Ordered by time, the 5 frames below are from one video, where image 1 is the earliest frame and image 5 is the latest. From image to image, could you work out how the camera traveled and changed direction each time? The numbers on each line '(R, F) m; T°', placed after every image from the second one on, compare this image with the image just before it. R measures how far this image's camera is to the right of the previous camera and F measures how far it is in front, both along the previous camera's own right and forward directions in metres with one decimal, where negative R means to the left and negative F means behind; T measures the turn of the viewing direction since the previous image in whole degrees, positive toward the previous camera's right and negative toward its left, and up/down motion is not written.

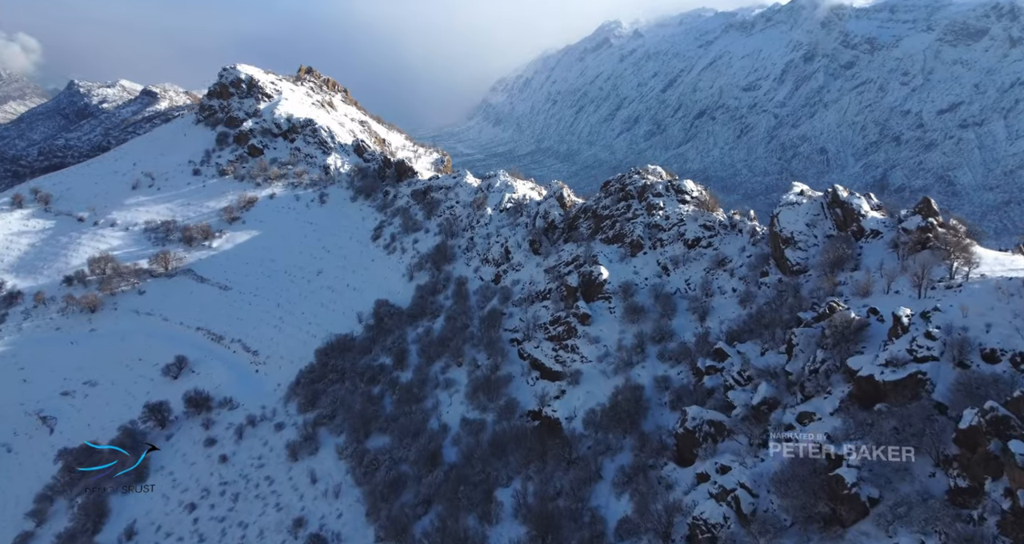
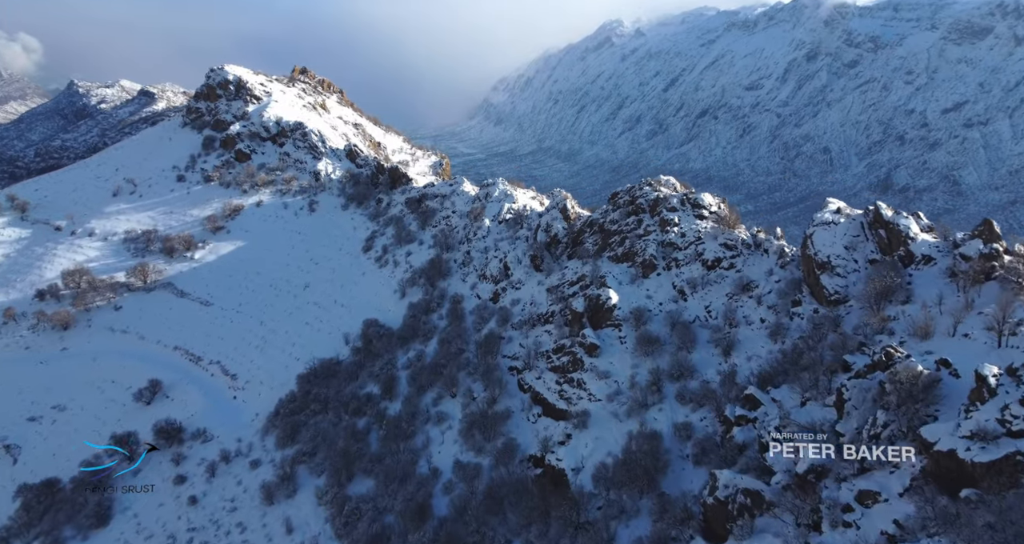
(+0.1, +4.0) m; 0°
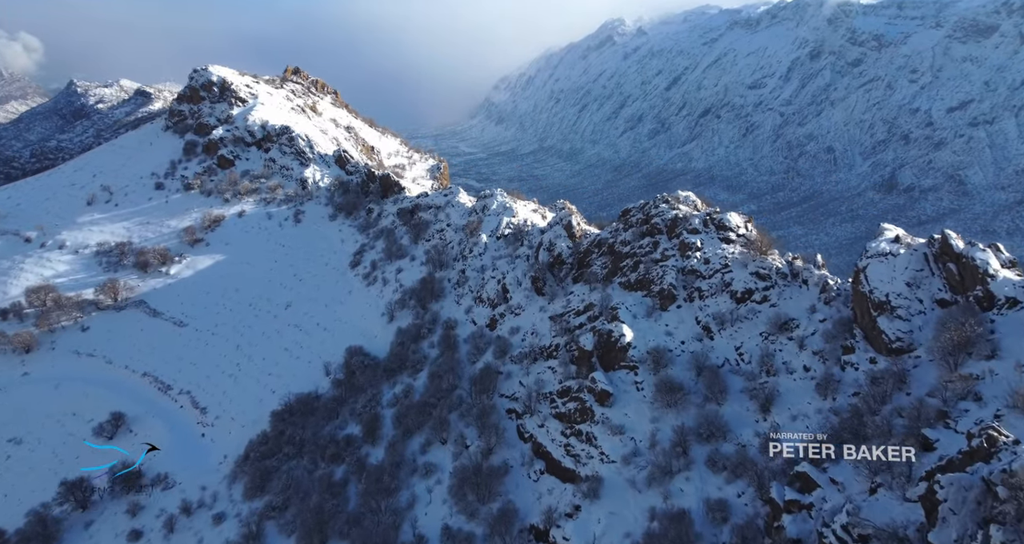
(+0.2, +4.7) m; 0°
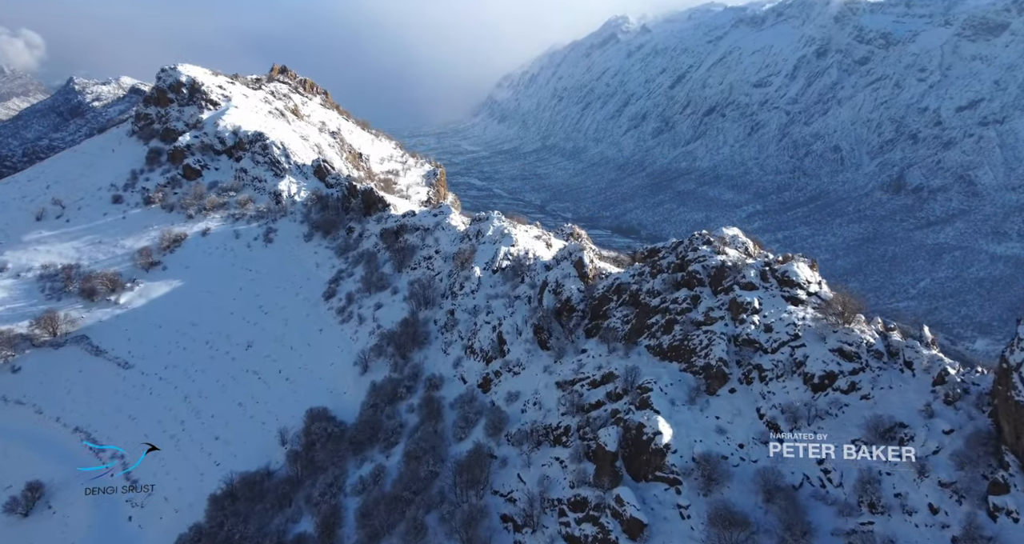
(+0.2, +7.9) m; 0°
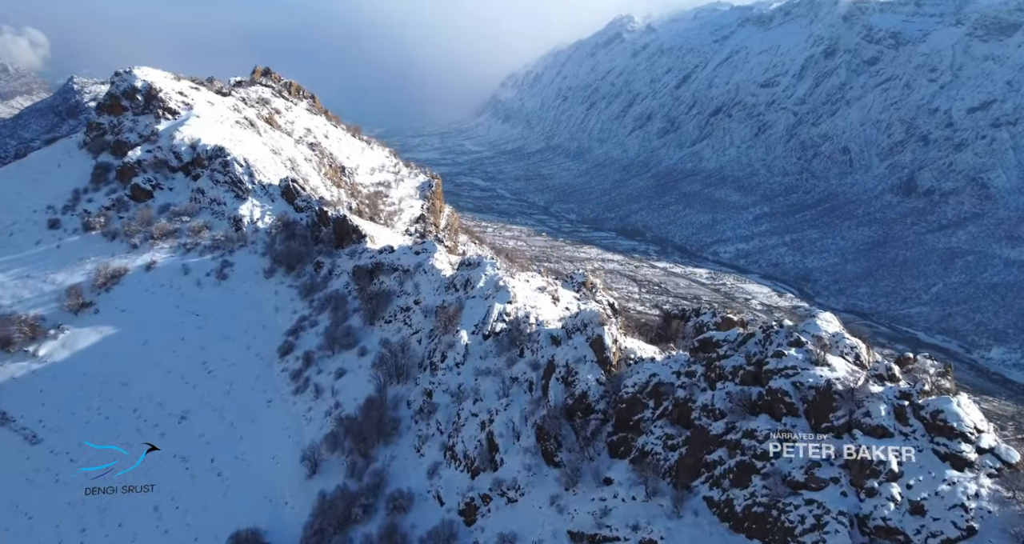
(+0.3, +9.1) m; 0°
